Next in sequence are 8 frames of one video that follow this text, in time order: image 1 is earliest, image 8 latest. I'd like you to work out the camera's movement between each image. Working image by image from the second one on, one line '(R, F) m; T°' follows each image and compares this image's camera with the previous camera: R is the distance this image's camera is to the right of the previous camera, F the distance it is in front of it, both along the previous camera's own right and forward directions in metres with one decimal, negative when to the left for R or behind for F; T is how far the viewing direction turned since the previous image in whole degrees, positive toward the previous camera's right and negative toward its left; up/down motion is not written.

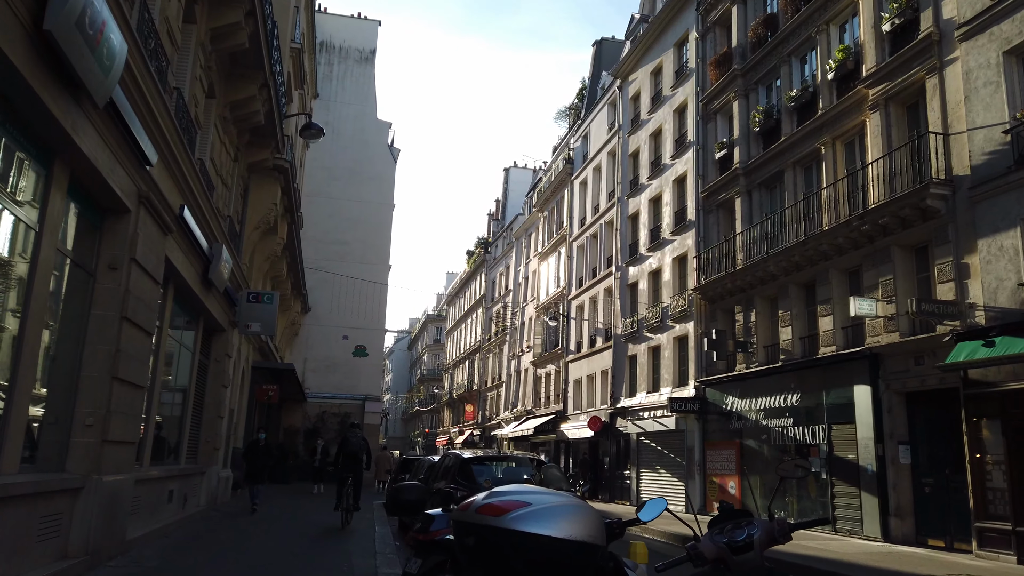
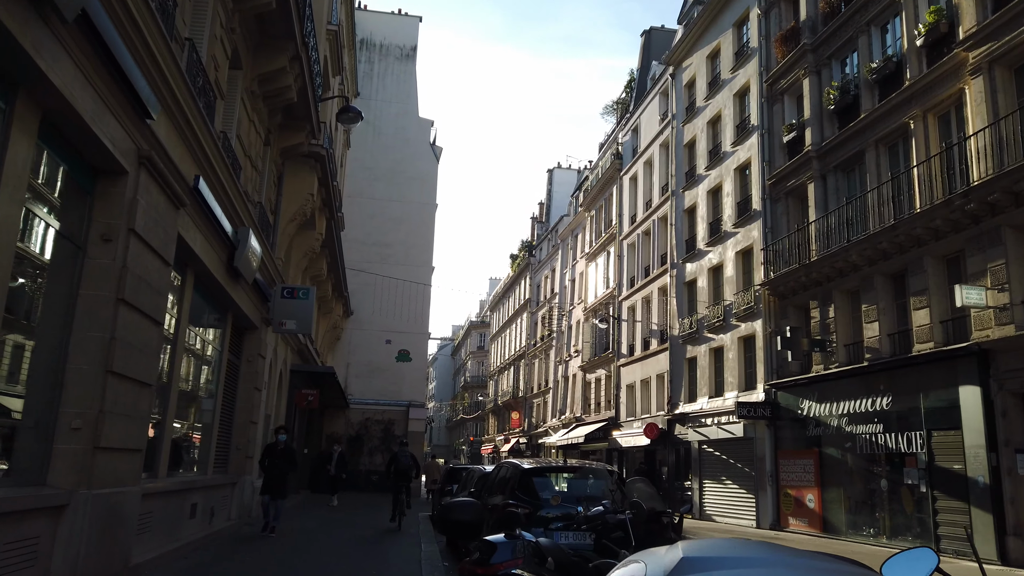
(-0.3, +1.5) m; -3°
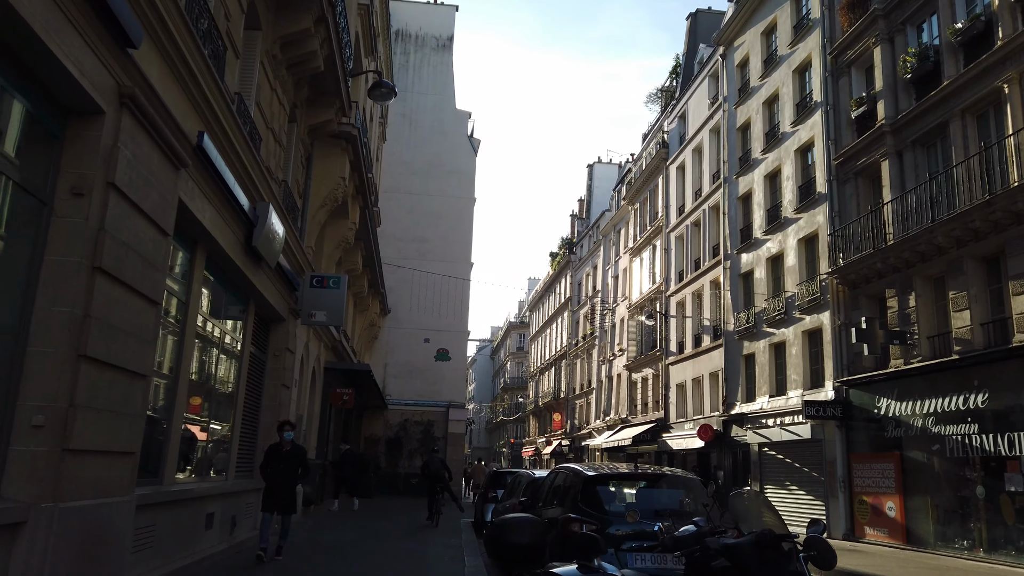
(-0.2, +1.4) m; -3°
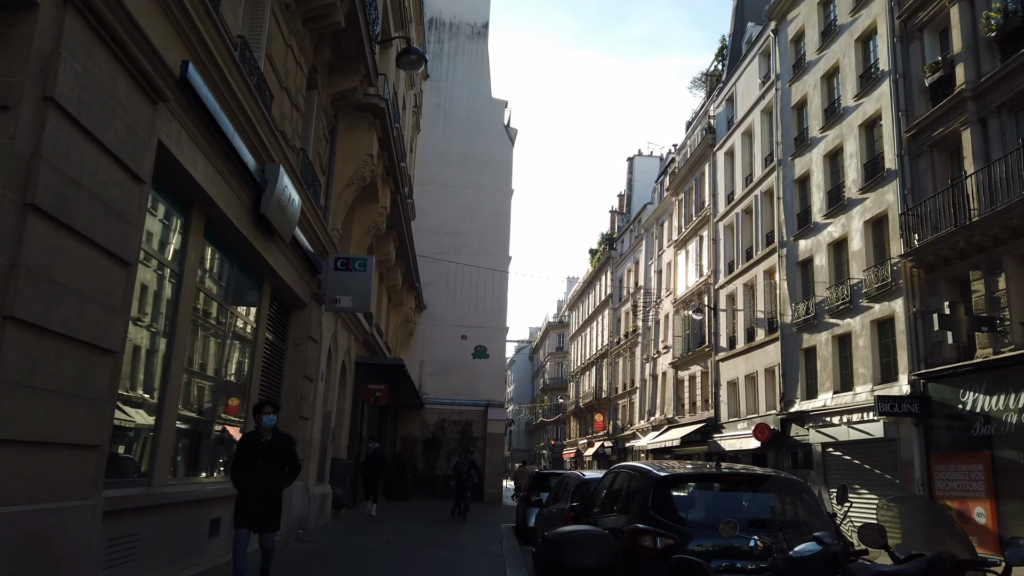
(-0.1, +1.4) m; -3°
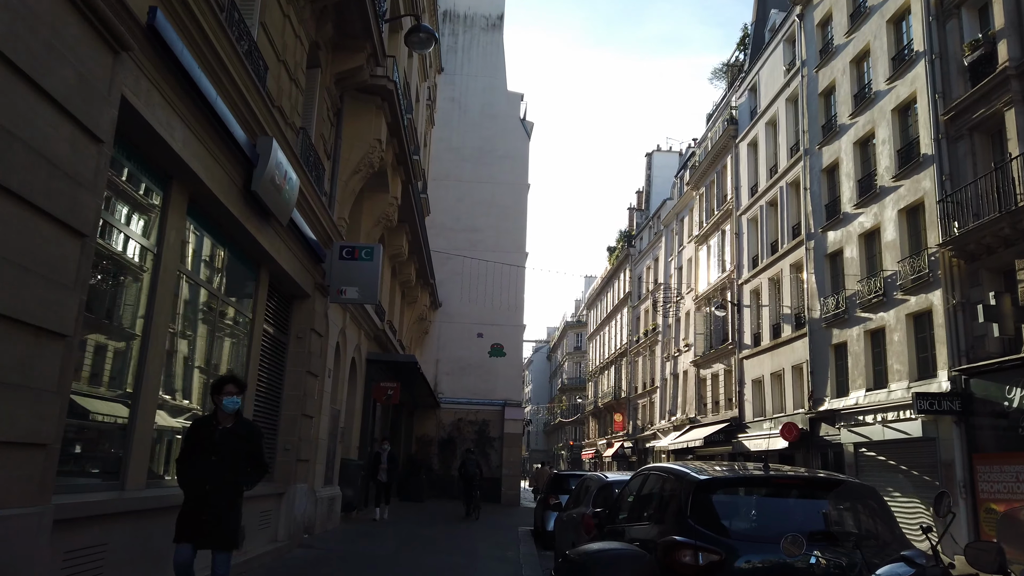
(0.0, +0.8) m; -1°
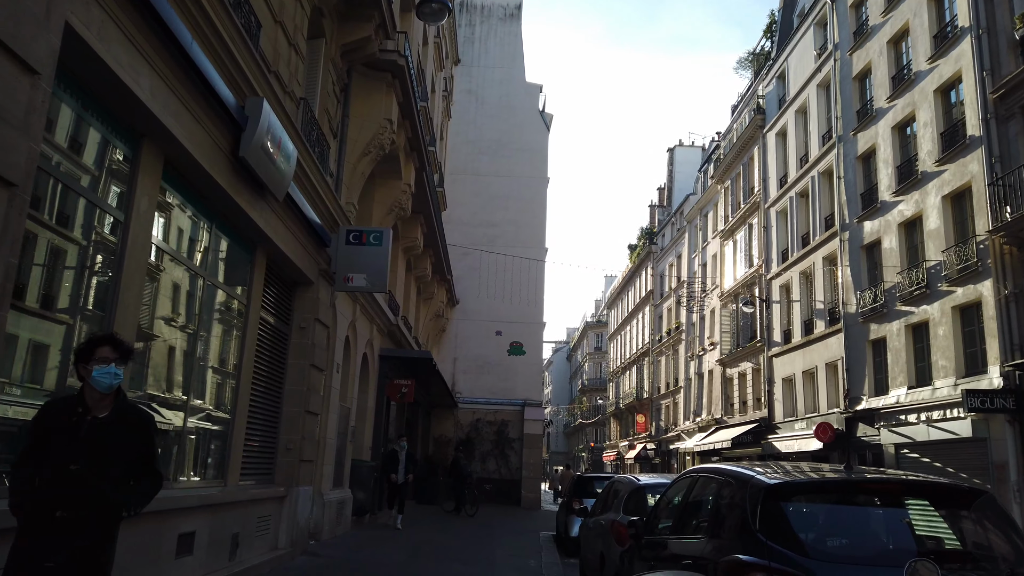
(0.0, +0.9) m; -1°
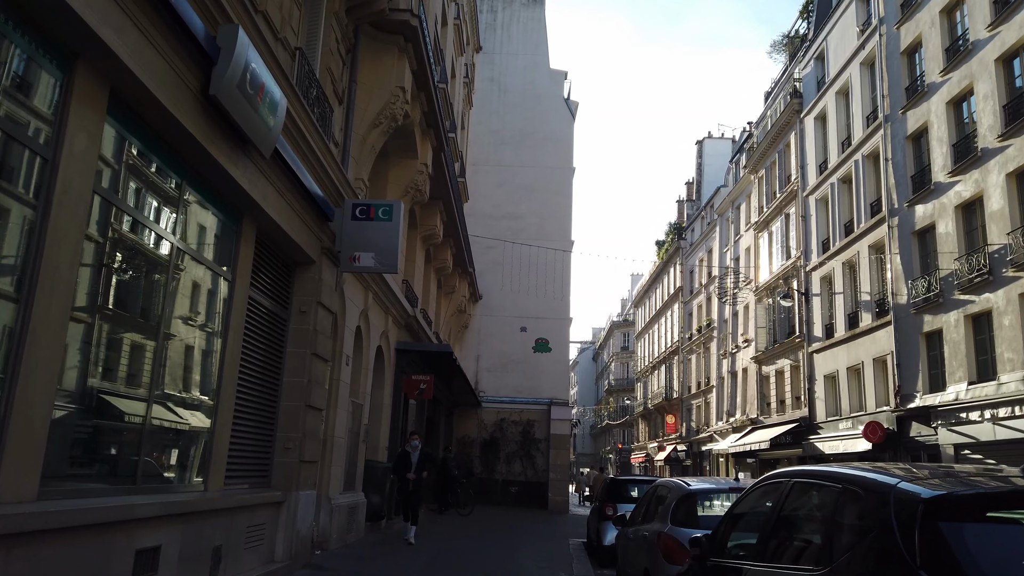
(0.0, +1.2) m; -2°
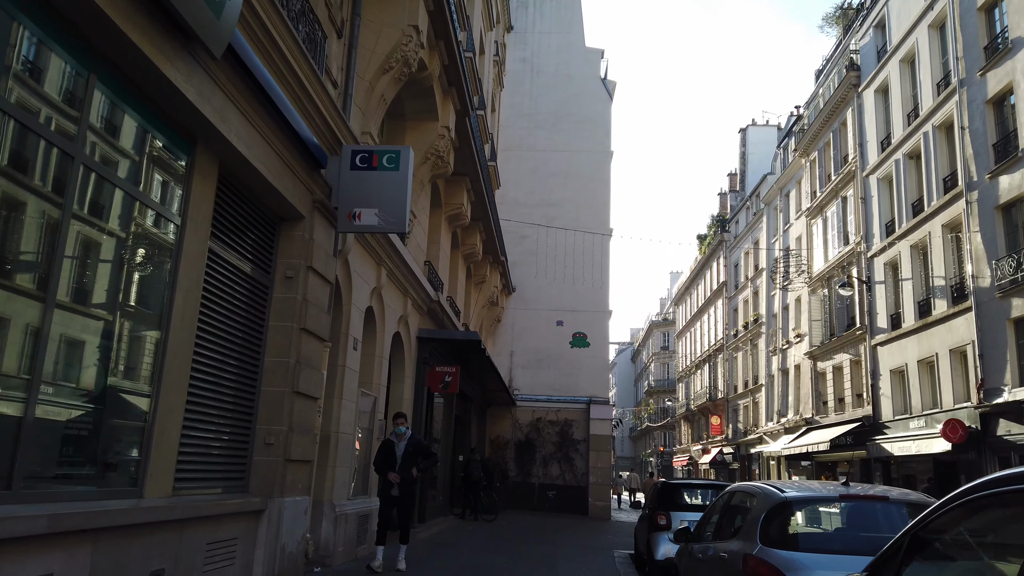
(0.0, +1.7) m; -3°
